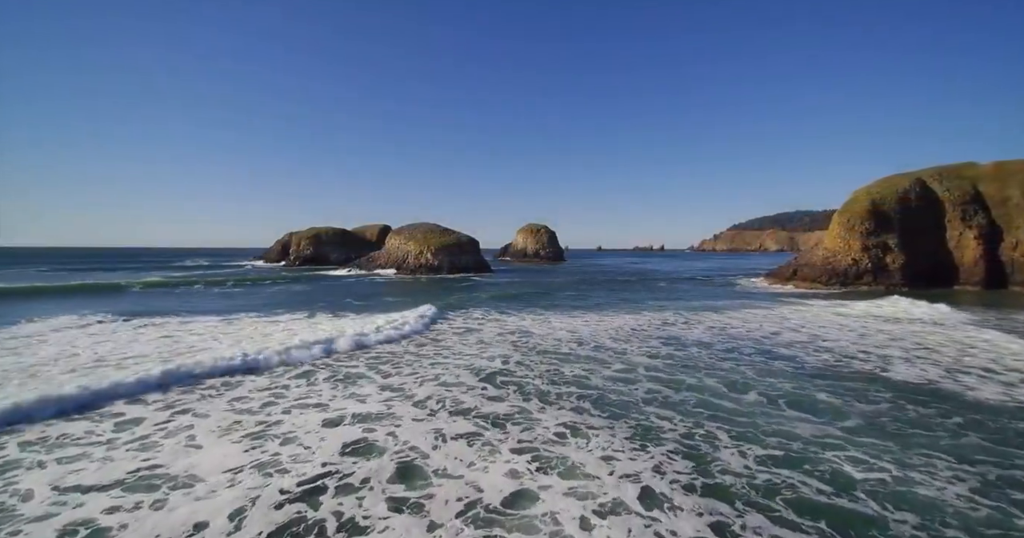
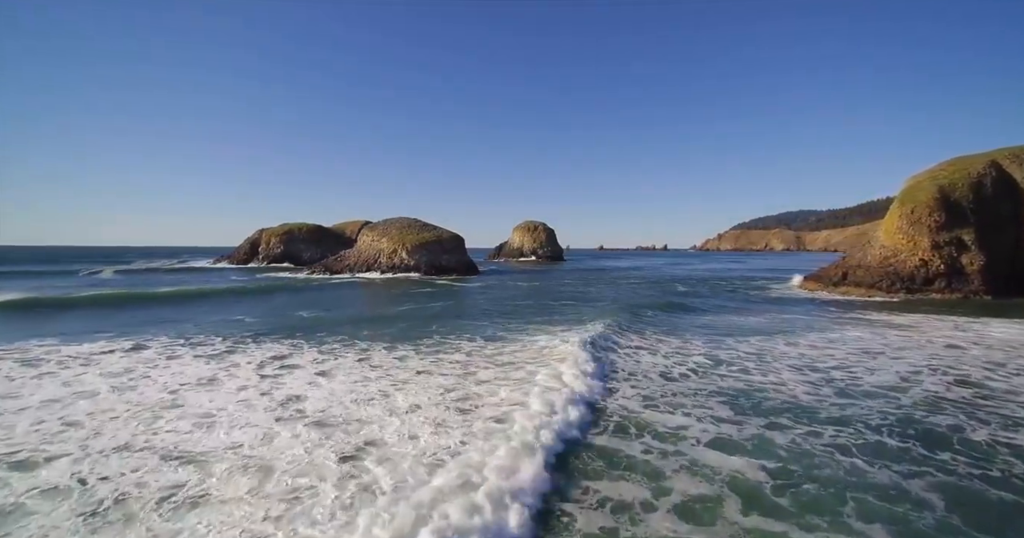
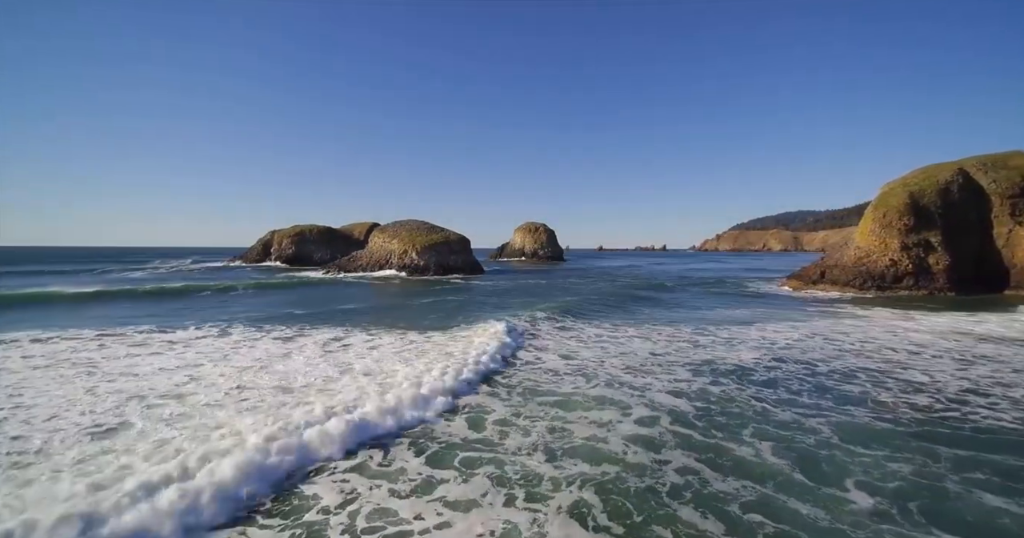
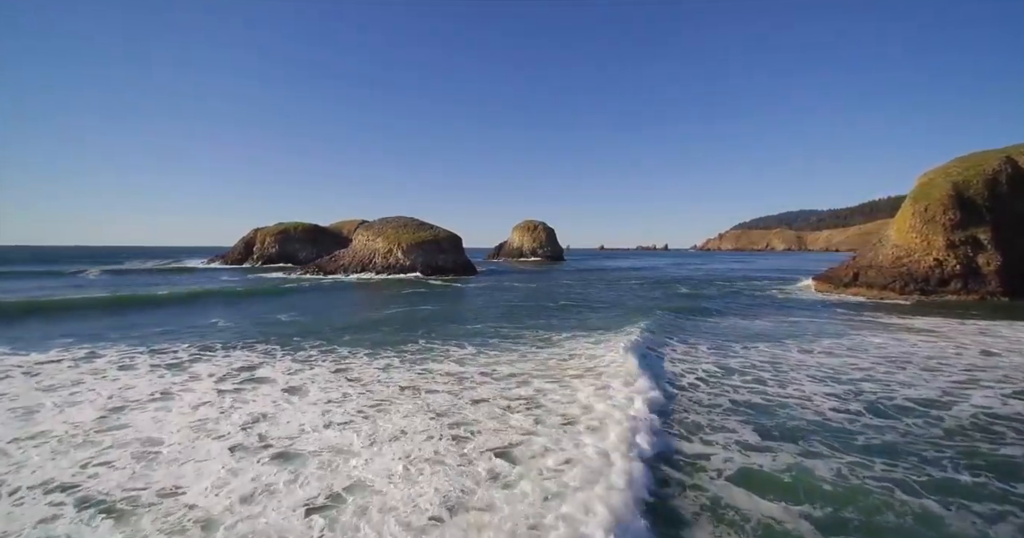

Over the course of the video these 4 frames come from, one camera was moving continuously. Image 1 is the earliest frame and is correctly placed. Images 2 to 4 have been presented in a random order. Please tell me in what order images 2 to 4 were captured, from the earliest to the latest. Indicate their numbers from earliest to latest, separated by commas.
3, 2, 4
